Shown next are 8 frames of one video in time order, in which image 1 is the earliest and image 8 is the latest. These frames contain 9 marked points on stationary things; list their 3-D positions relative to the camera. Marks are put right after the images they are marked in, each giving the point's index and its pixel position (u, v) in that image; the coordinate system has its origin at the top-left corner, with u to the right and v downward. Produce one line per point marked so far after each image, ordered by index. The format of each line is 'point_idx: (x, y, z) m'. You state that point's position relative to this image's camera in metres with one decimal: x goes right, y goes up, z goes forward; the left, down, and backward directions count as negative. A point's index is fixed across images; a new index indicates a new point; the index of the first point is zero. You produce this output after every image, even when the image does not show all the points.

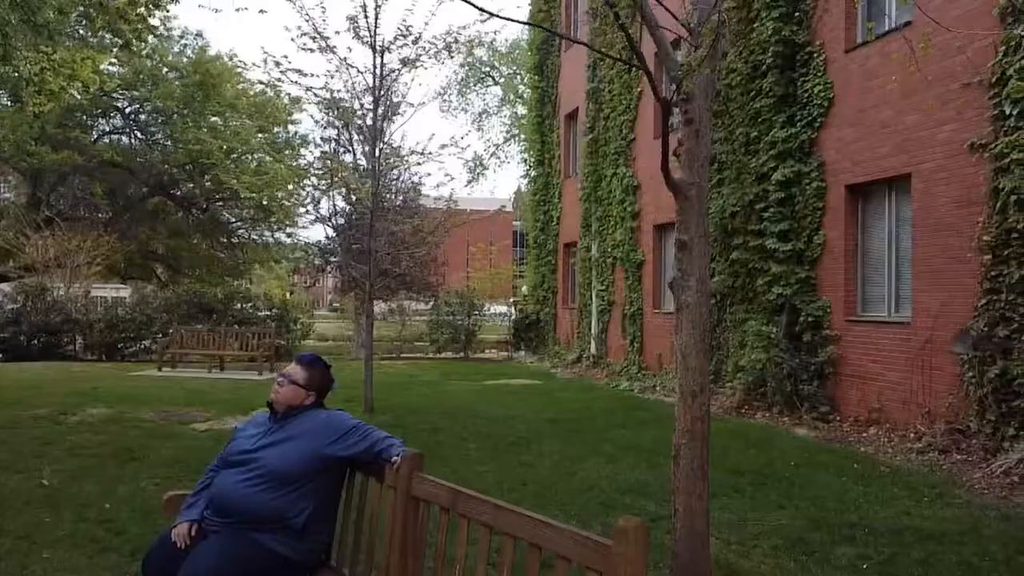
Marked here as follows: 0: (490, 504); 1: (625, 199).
0: (-0.1, -0.8, +3.0) m
1: (+2.6, +2.1, +18.5) m
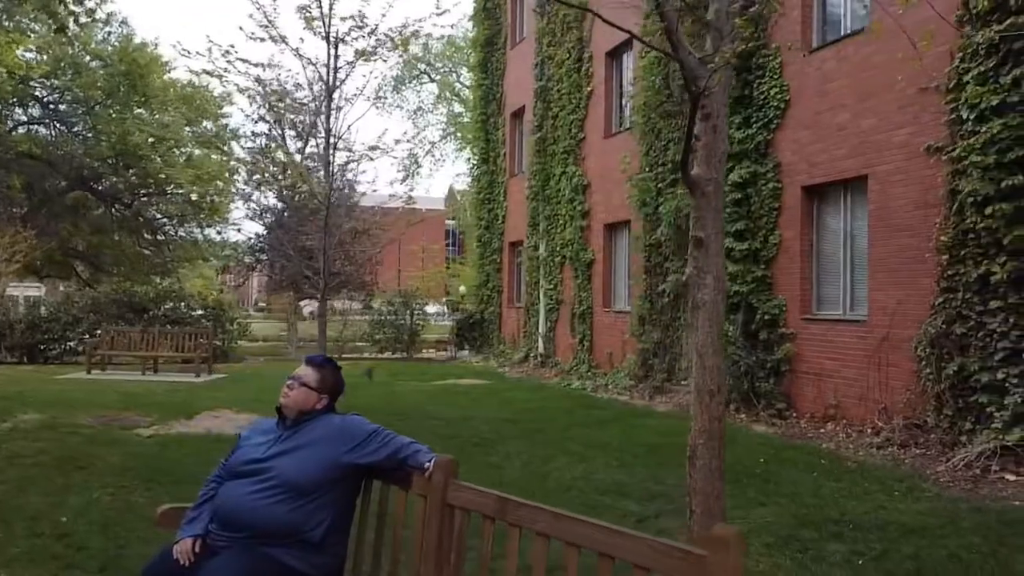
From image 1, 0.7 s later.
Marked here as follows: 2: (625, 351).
0: (+0.1, -0.8, +2.9) m
1: (+1.4, +2.1, +18.5) m
2: (+2.2, -1.3, +16.3) m
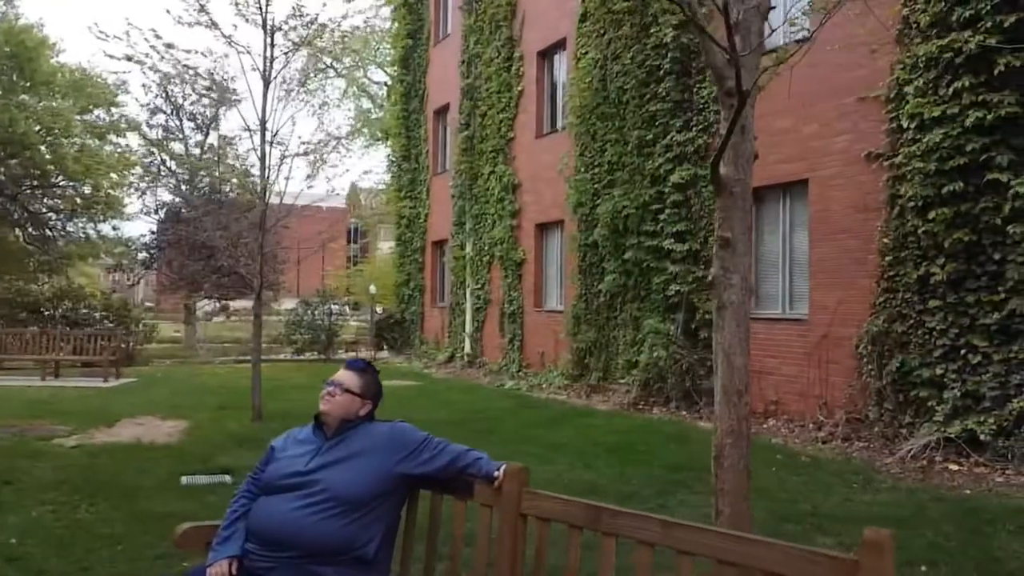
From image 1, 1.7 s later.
0: (+0.5, -0.8, +2.8) m
1: (-0.2, +2.1, +18.5) m
2: (+0.9, -1.3, +16.3) m
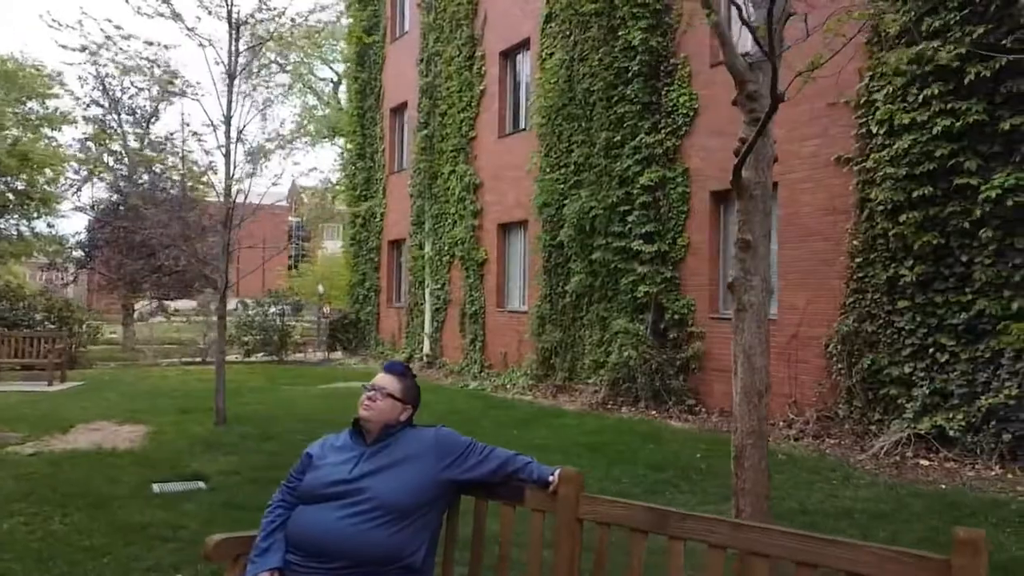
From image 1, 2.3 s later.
0: (+0.7, -0.8, +2.8) m
1: (-1.1, +2.1, +18.4) m
2: (+0.2, -1.3, +16.3) m
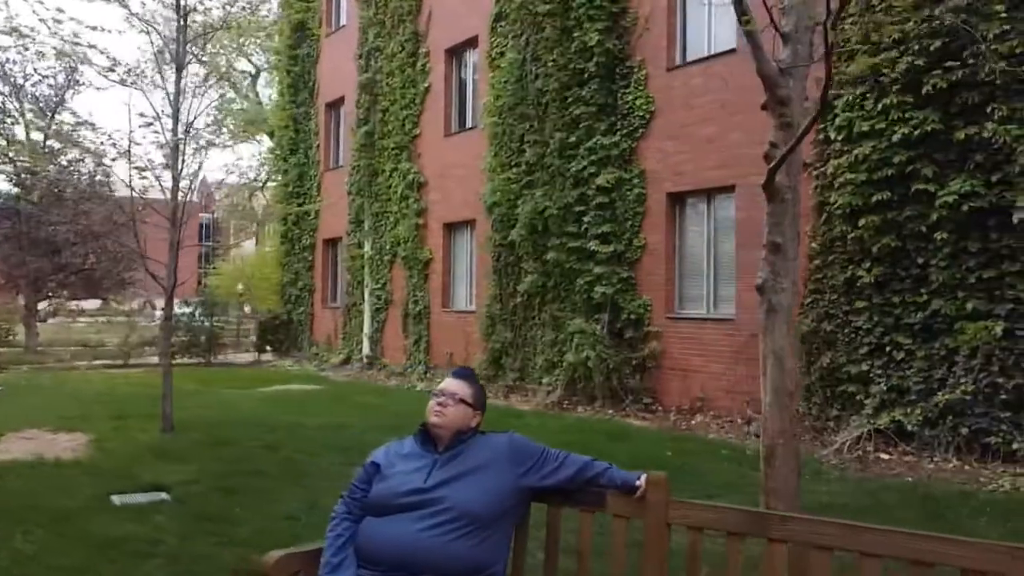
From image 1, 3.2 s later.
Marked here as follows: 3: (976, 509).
0: (+1.1, -0.8, +2.8) m
1: (-2.3, +2.1, +18.1) m
2: (-0.9, -1.3, +16.2) m
3: (+3.8, -1.8, +6.7) m
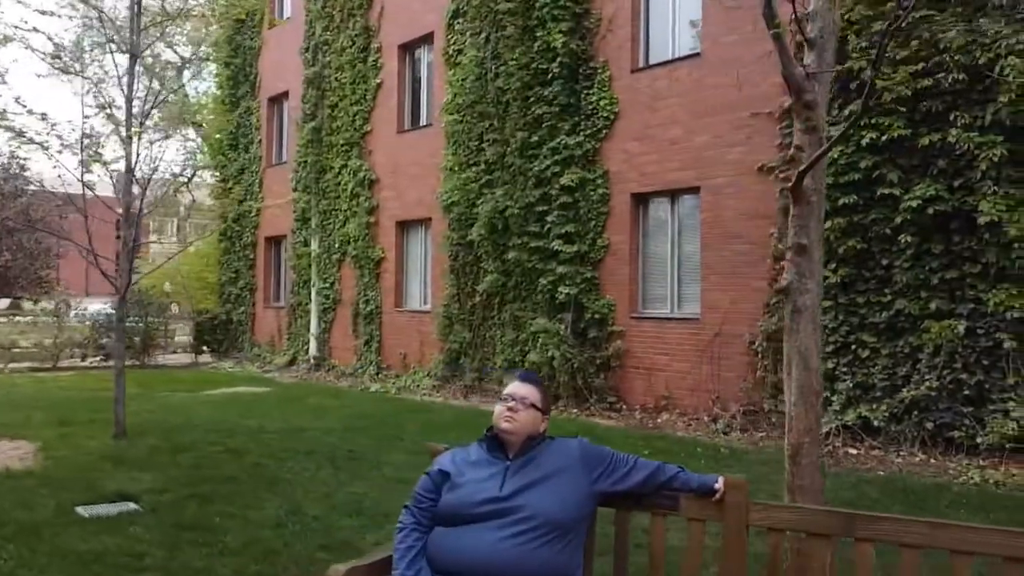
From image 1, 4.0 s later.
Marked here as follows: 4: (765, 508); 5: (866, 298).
0: (+1.4, -0.8, +2.9) m
1: (-3.3, +2.1, +17.8) m
2: (-1.7, -1.2, +16.0) m
3: (+3.8, -1.8, +7.0) m
4: (+1.0, -0.8, +3.1) m
5: (+4.1, -0.1, +9.5) m
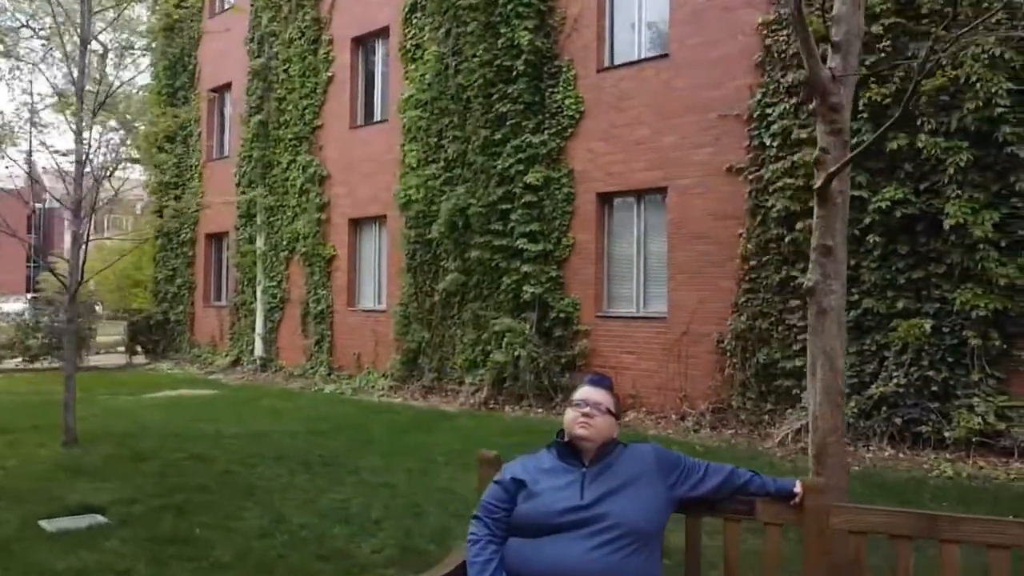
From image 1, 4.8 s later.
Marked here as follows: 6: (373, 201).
0: (+1.8, -0.8, +2.9) m
1: (-4.3, +2.1, +17.3) m
2: (-2.6, -1.2, +15.7) m
3: (+3.8, -1.8, +7.2) m
4: (+1.3, -0.8, +3.1) m
5: (+3.9, -0.1, +9.7) m
6: (-2.7, +1.7, +16.0) m
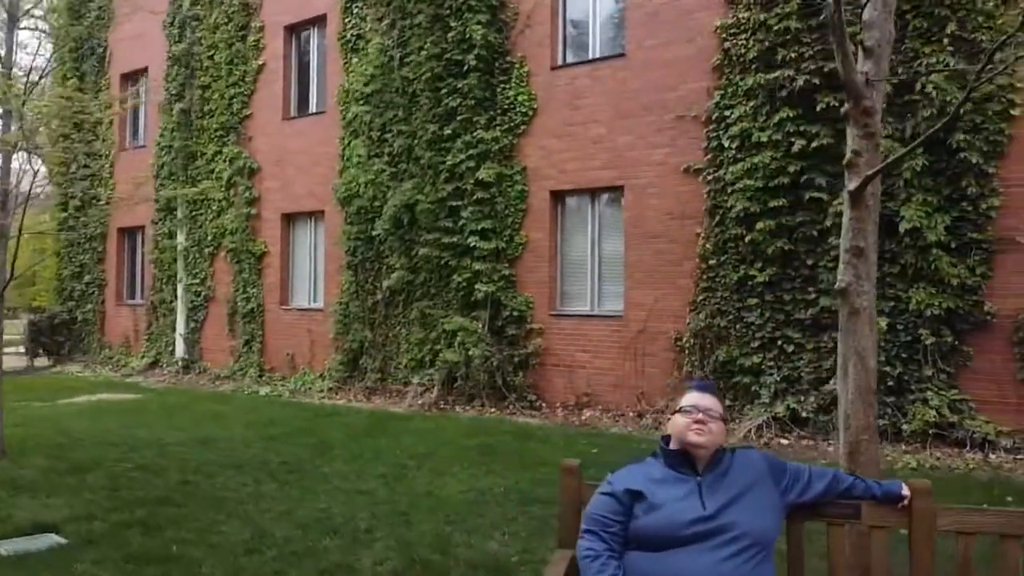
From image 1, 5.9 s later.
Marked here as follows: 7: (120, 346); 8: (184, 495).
0: (+2.2, -0.8, +3.0) m
1: (-5.6, +2.2, +16.5) m
2: (-3.7, -1.2, +15.2) m
3: (+3.7, -1.8, +7.5) m
4: (+1.7, -0.9, +3.1) m
5: (+3.5, -0.1, +10.0) m
6: (-3.8, +1.7, +15.4) m
7: (-9.2, -1.4, +19.1) m
8: (-3.1, -2.0, +7.8) m
